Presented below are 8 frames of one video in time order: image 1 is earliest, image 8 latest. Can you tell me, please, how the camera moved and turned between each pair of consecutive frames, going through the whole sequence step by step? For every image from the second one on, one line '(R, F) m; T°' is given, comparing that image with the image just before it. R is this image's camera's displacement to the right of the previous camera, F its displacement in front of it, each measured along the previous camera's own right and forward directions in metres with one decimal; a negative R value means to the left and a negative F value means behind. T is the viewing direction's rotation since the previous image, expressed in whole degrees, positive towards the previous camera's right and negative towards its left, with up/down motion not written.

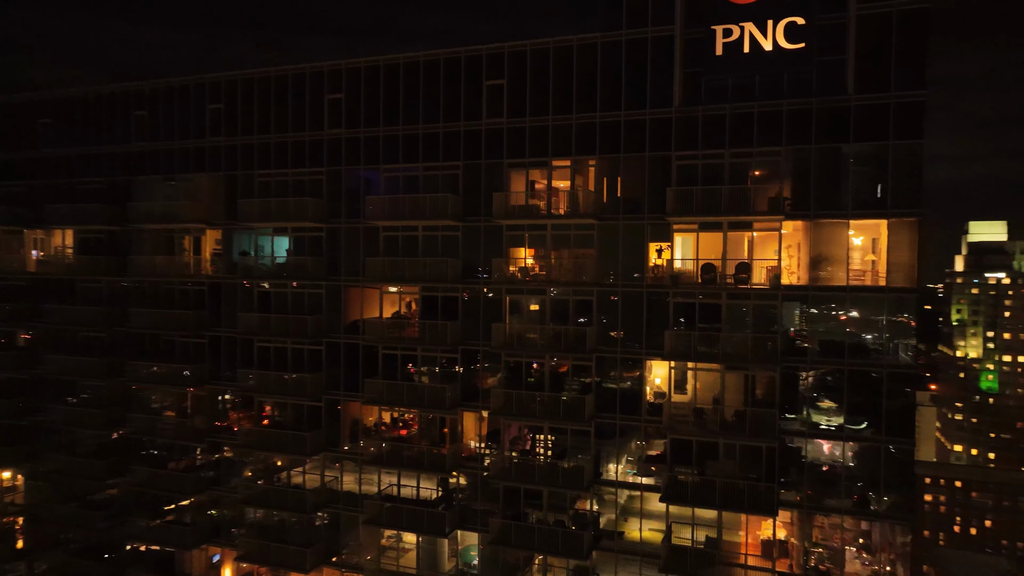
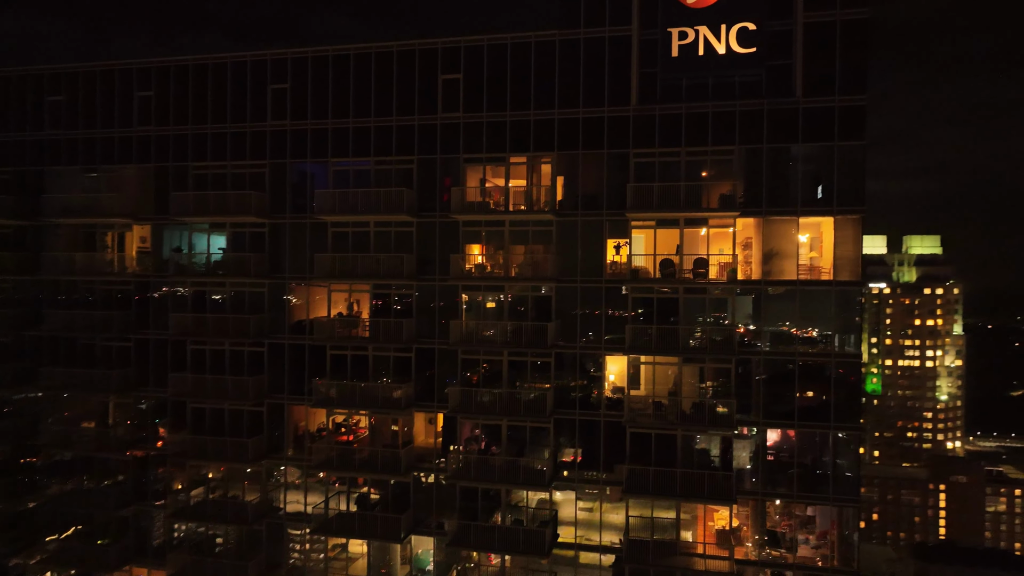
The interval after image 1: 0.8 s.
(-1.3, +0.3) m; +7°
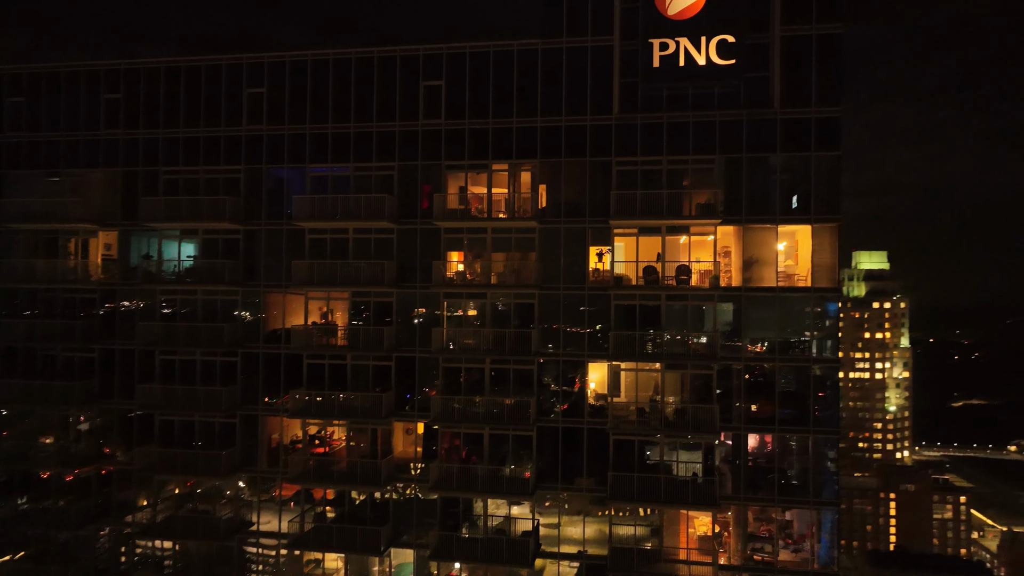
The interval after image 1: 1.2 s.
(-0.6, +0.1) m; +3°
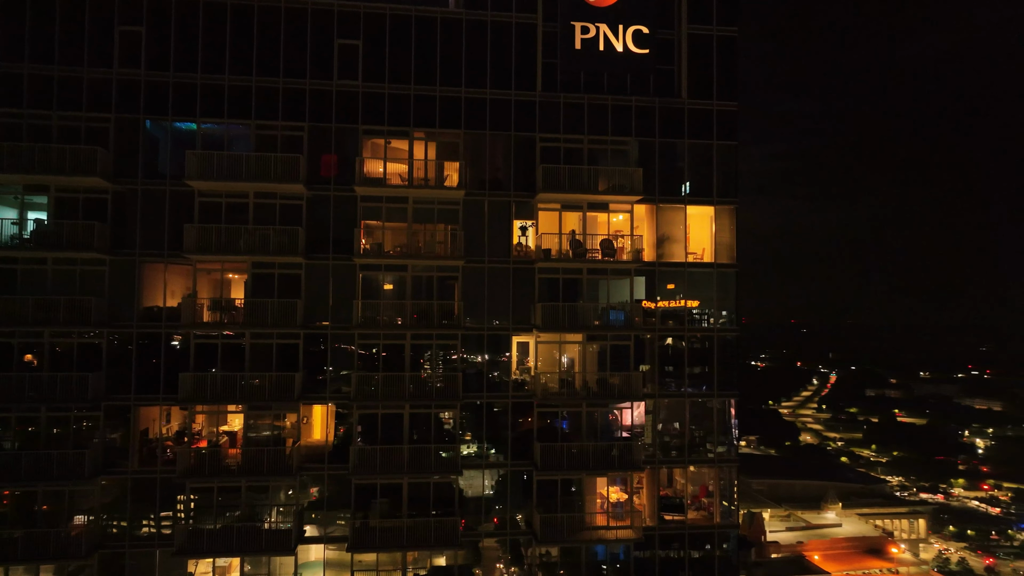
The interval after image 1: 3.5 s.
(-3.6, +0.9) m; +18°
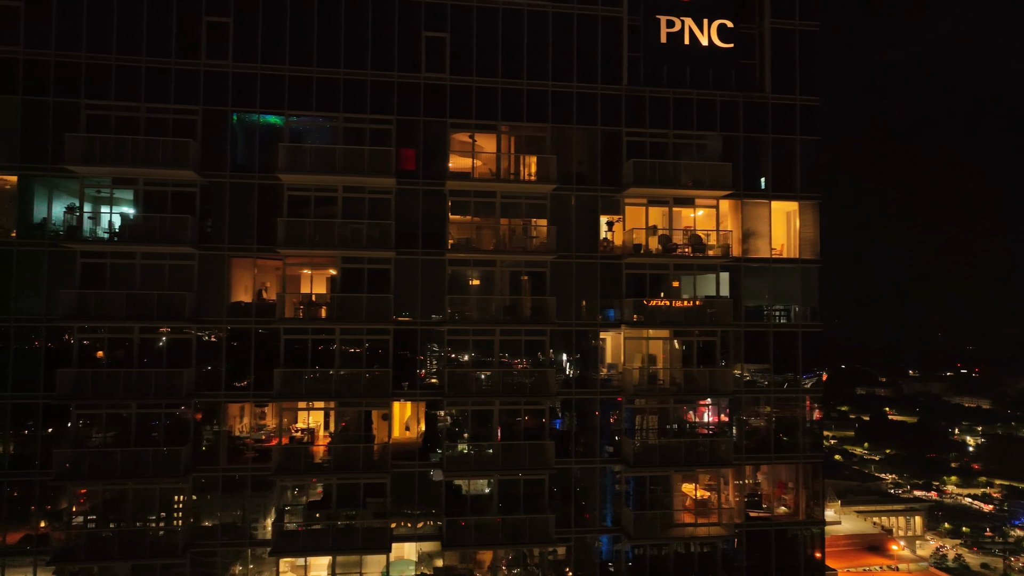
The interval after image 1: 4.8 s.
(-2.4, +0.2) m; +1°
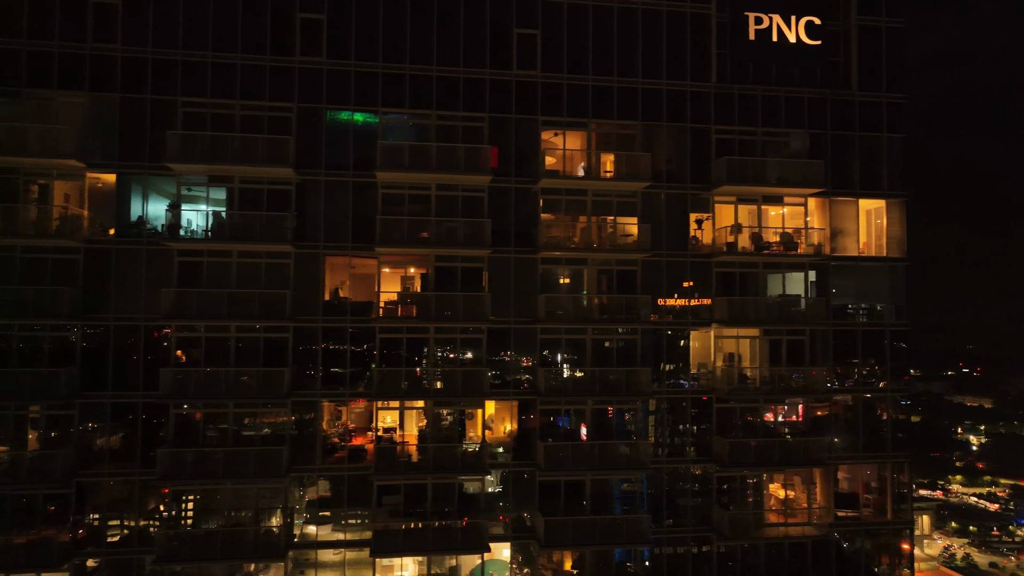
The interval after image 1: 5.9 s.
(-2.2, +0.1) m; 0°
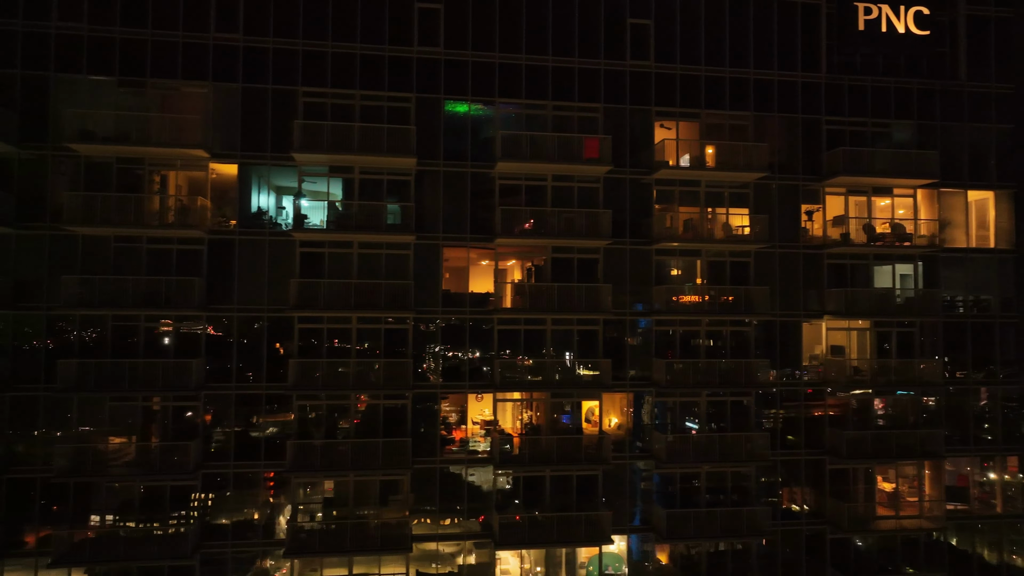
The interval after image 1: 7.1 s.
(-2.7, +0.1) m; 0°
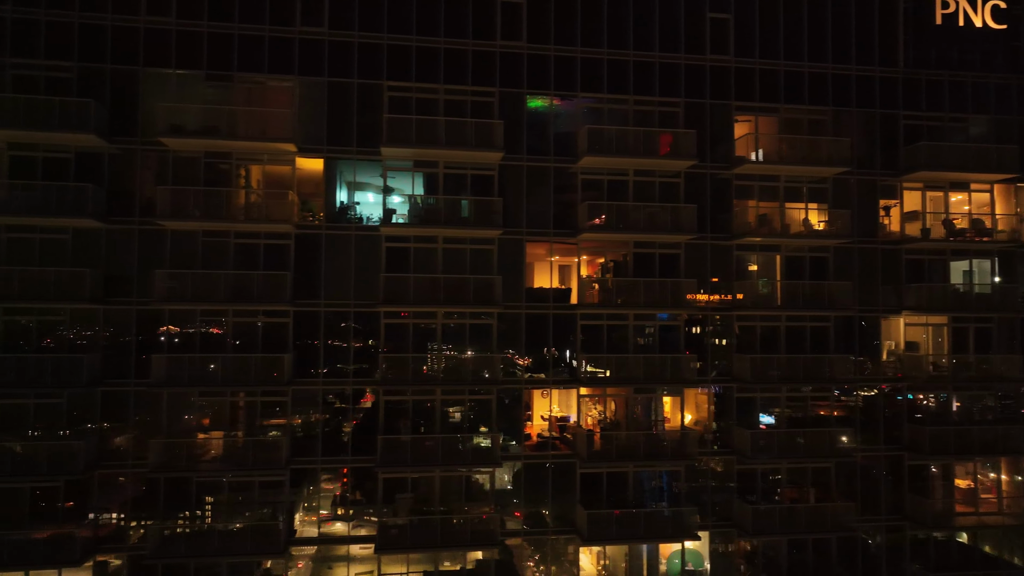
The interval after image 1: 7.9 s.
(-1.9, +0.1) m; 0°
